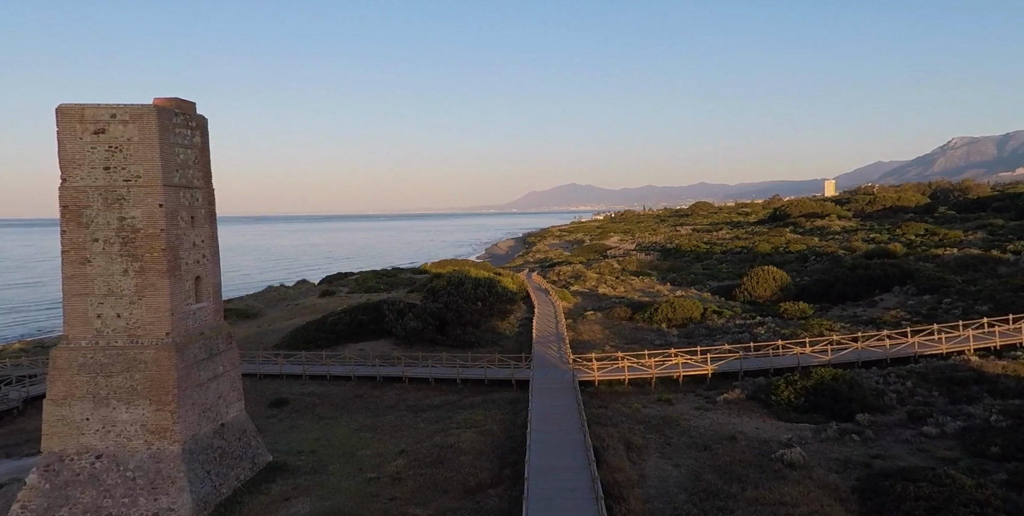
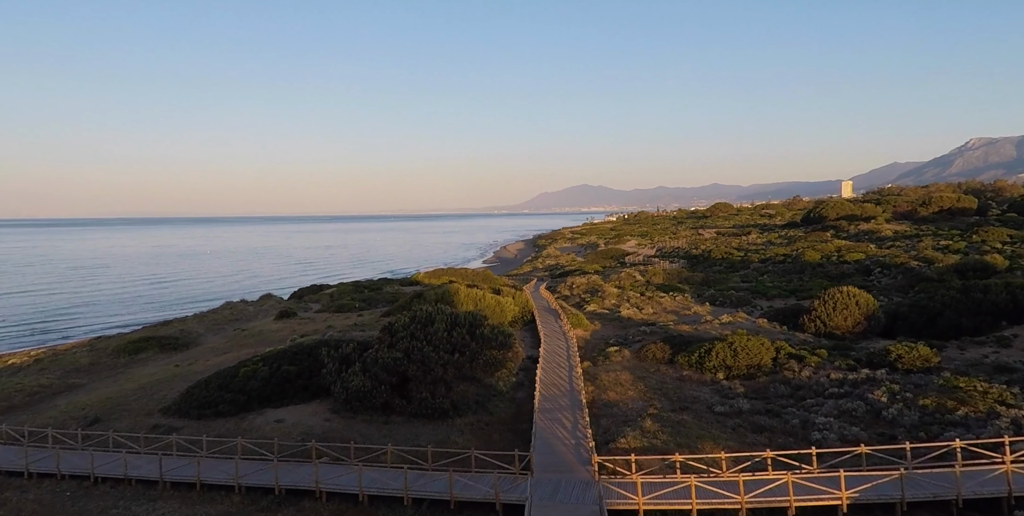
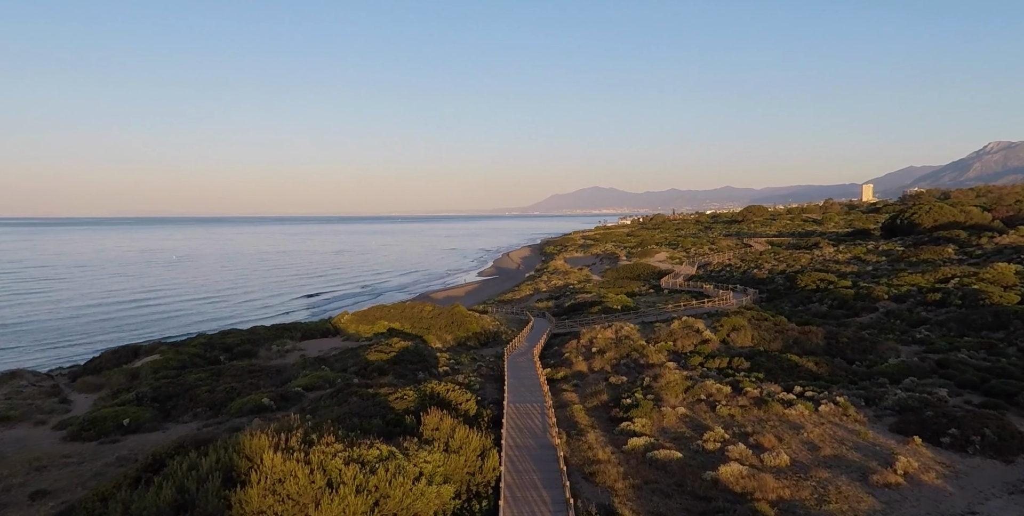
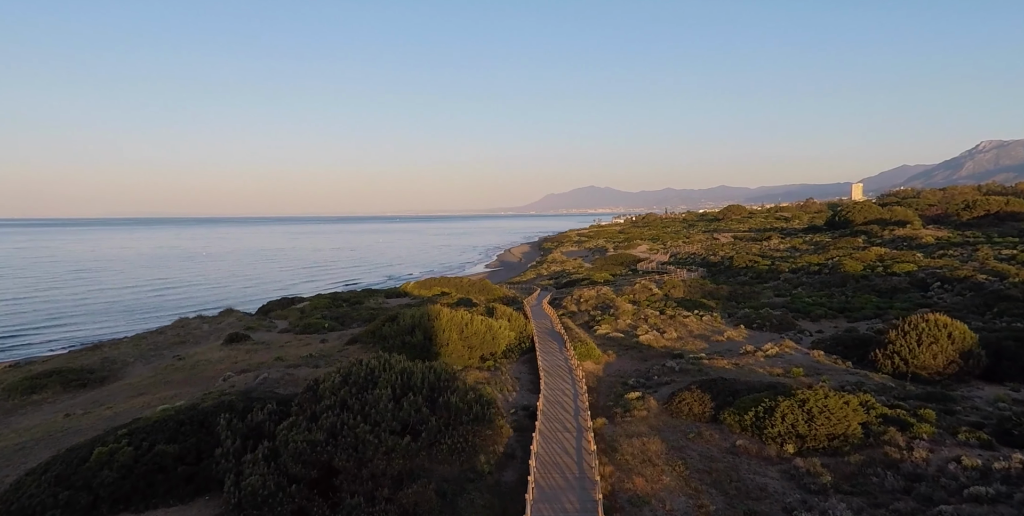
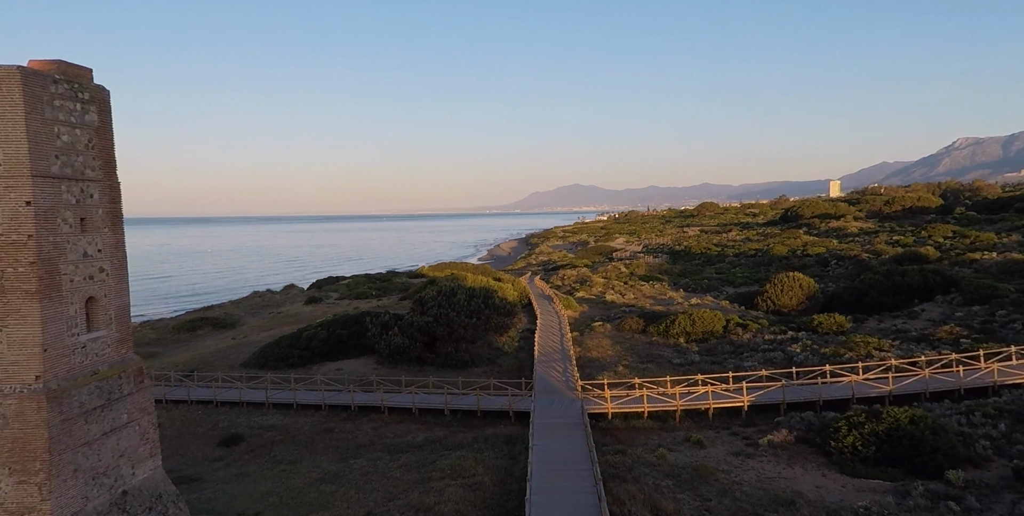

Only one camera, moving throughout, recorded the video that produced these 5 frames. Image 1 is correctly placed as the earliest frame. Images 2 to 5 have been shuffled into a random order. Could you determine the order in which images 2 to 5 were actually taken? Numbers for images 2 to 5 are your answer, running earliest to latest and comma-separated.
5, 2, 4, 3
